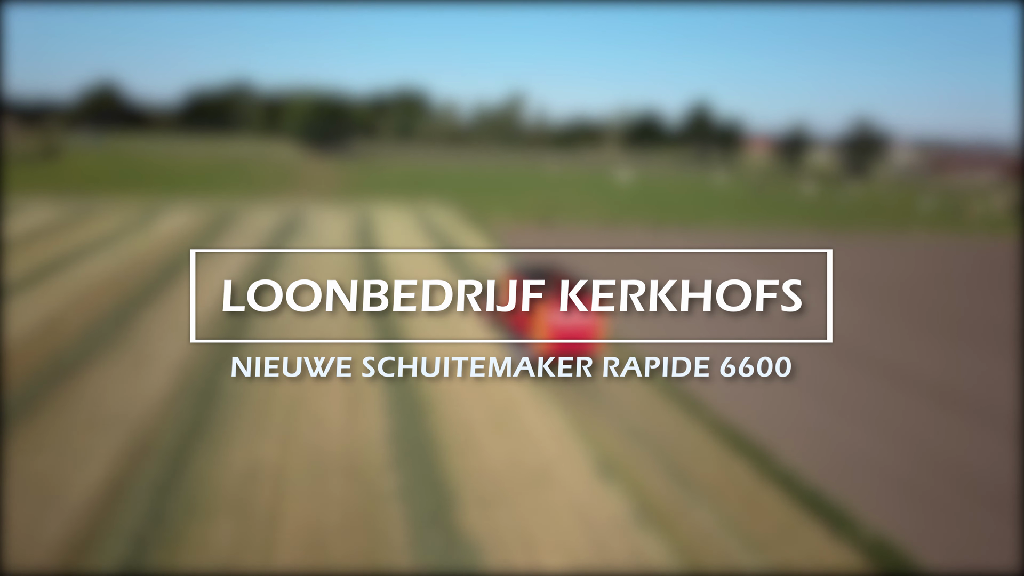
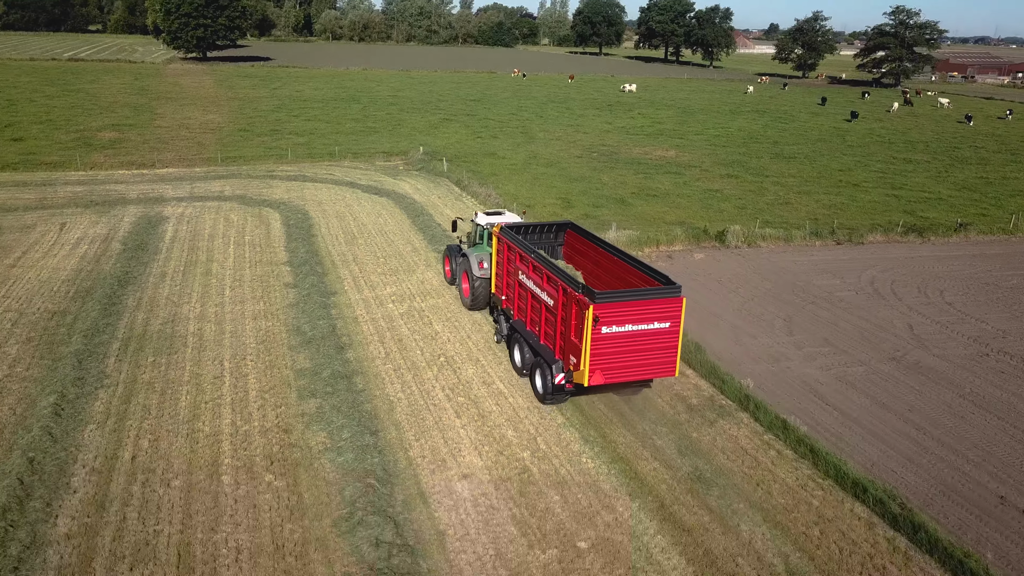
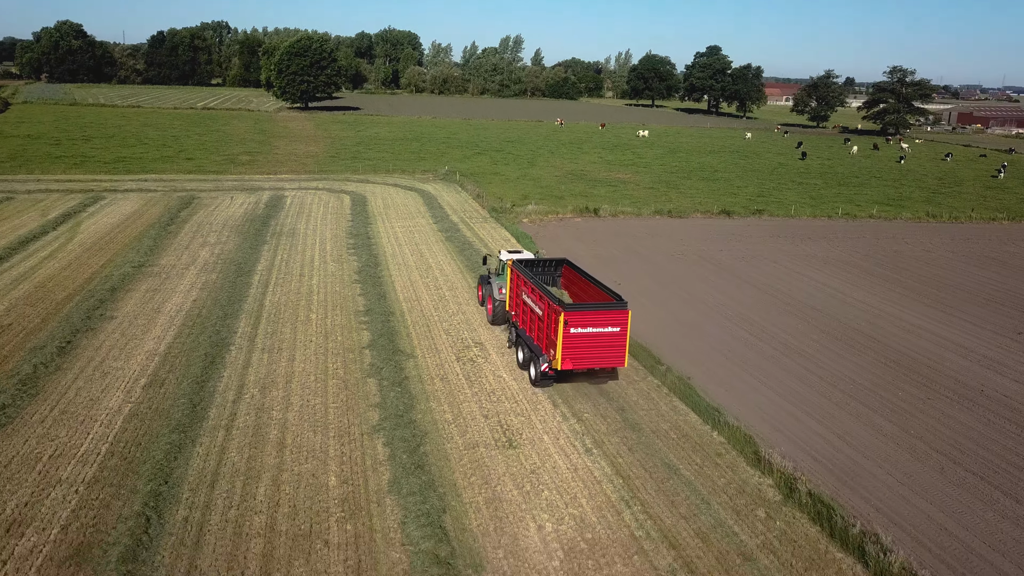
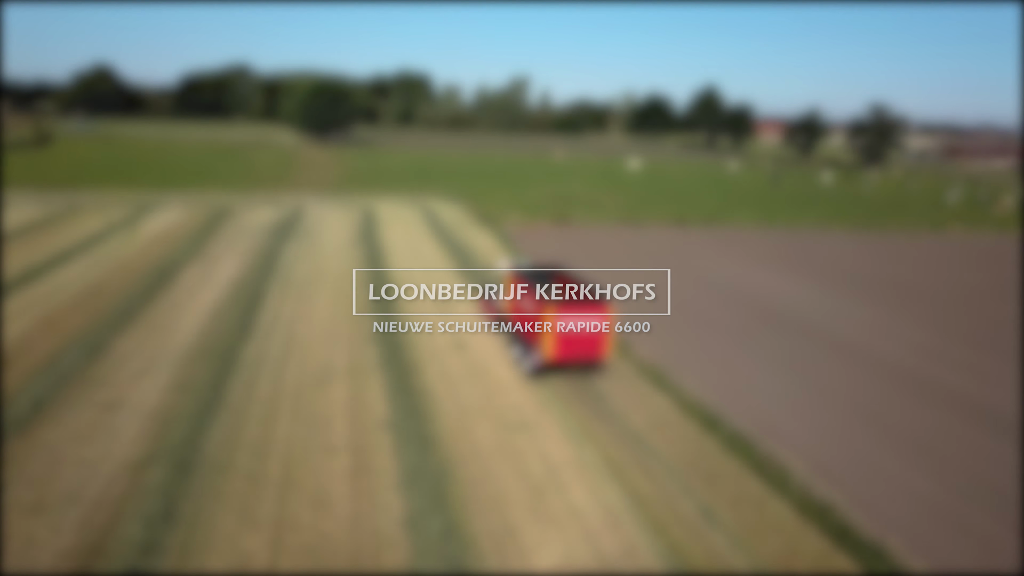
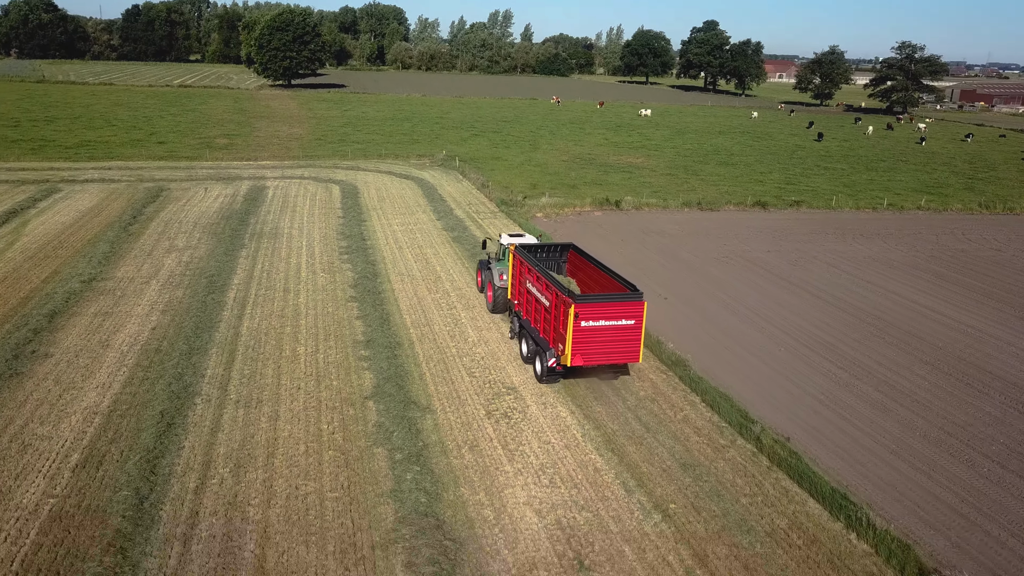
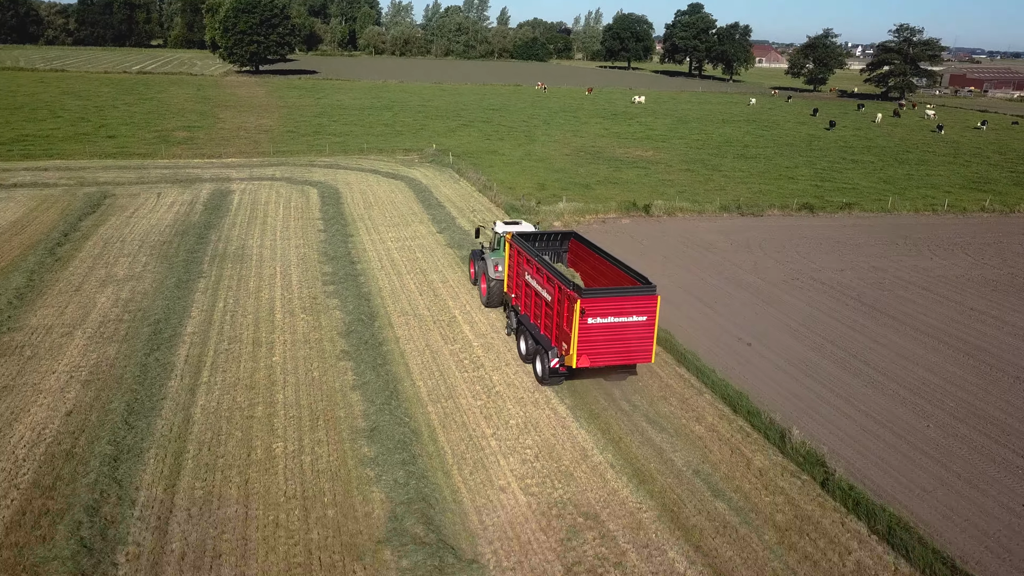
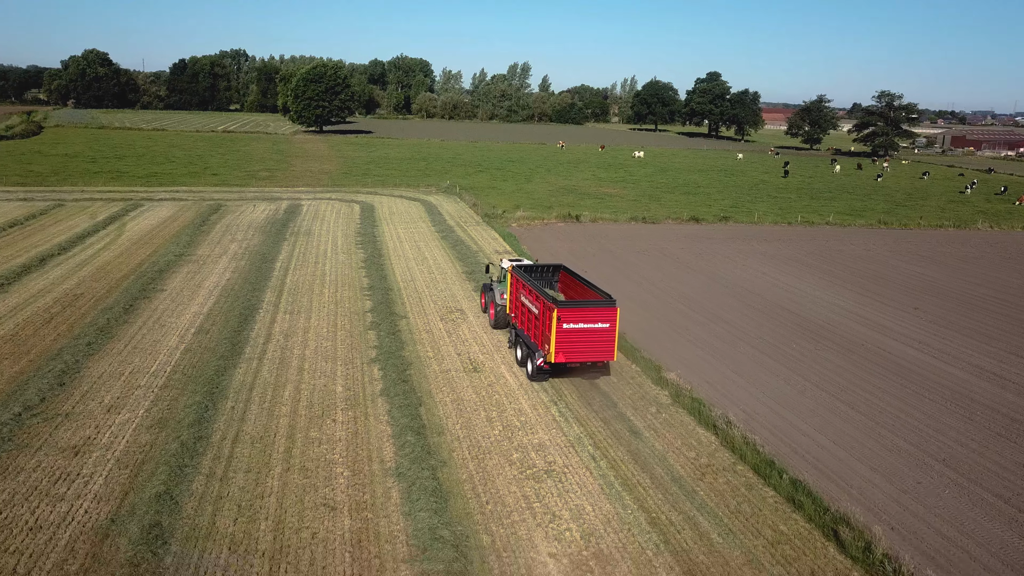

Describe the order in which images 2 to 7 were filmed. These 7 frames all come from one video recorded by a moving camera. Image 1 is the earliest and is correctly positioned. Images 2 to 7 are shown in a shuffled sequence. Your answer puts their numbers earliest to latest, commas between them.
4, 7, 3, 5, 6, 2
